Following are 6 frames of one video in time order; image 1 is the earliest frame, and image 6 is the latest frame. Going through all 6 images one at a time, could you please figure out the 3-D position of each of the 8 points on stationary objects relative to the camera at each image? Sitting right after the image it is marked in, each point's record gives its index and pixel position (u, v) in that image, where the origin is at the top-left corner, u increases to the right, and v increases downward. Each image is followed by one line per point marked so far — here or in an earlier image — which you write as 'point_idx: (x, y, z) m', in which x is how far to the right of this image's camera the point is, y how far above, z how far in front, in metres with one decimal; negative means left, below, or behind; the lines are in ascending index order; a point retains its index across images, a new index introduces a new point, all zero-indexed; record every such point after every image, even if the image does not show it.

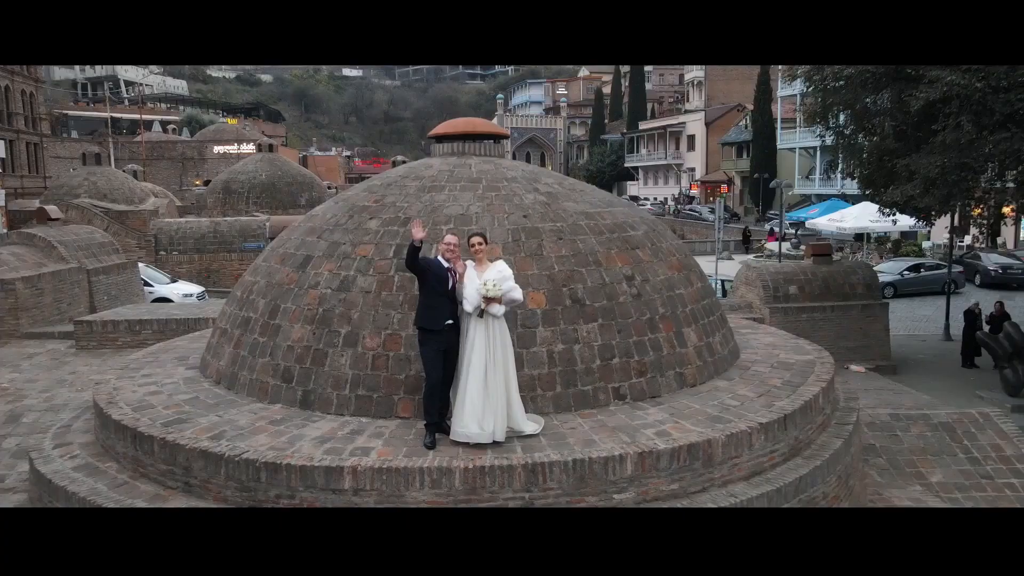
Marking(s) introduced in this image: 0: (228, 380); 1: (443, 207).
0: (-1.7, -0.6, +4.5) m
1: (-0.4, +0.5, +4.4) m
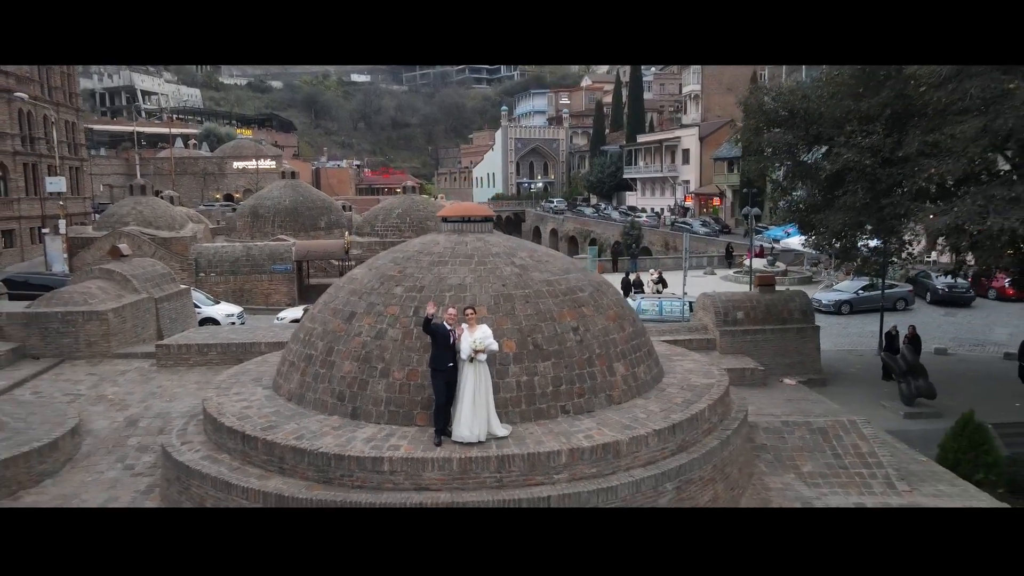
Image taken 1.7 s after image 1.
0: (-1.9, -1.0, +6.5) m
1: (-0.6, +0.1, +6.4) m
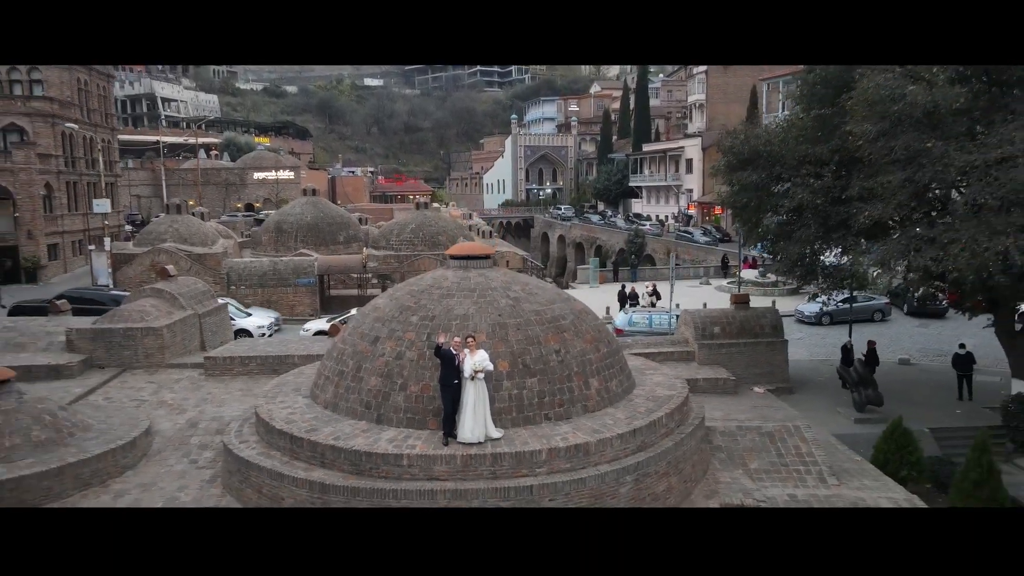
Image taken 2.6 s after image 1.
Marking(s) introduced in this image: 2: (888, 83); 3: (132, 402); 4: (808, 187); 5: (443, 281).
0: (-1.9, -1.3, +7.9) m
1: (-0.6, -0.2, +7.8) m
2: (+4.7, +2.6, +9.3) m
3: (-5.2, -1.6, +10.1) m
4: (+4.3, +1.5, +10.6) m
5: (-0.8, +0.1, +8.4) m
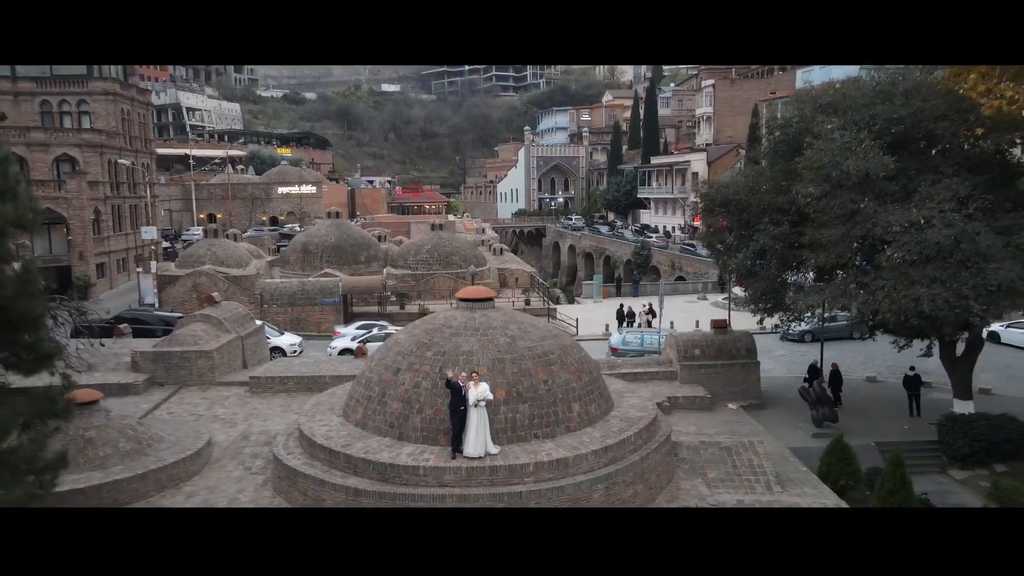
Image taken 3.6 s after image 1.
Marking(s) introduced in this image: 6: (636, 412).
0: (-2.0, -1.8, +9.7) m
1: (-0.7, -0.8, +9.6) m
2: (+4.7, +2.0, +10.9) m
3: (-5.2, -2.1, +11.9) m
4: (+4.3, +0.9, +12.2) m
5: (-0.8, -0.4, +10.1) m
6: (+1.7, -1.7, +10.3) m
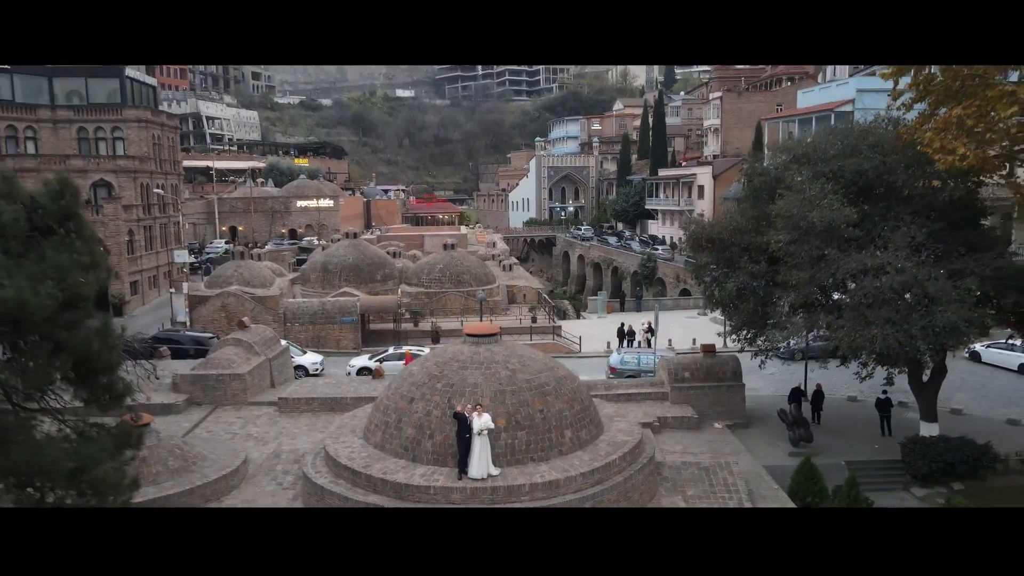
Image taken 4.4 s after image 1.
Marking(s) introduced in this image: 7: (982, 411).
0: (-2.0, -2.4, +11.1) m
1: (-0.7, -1.4, +10.9) m
2: (+4.7, +1.4, +12.2) m
3: (-5.2, -2.7, +13.3) m
4: (+4.3, +0.3, +13.4) m
5: (-0.8, -1.0, +11.4) m
6: (+1.8, -2.3, +11.6) m
7: (+10.7, -2.8, +16.8) m
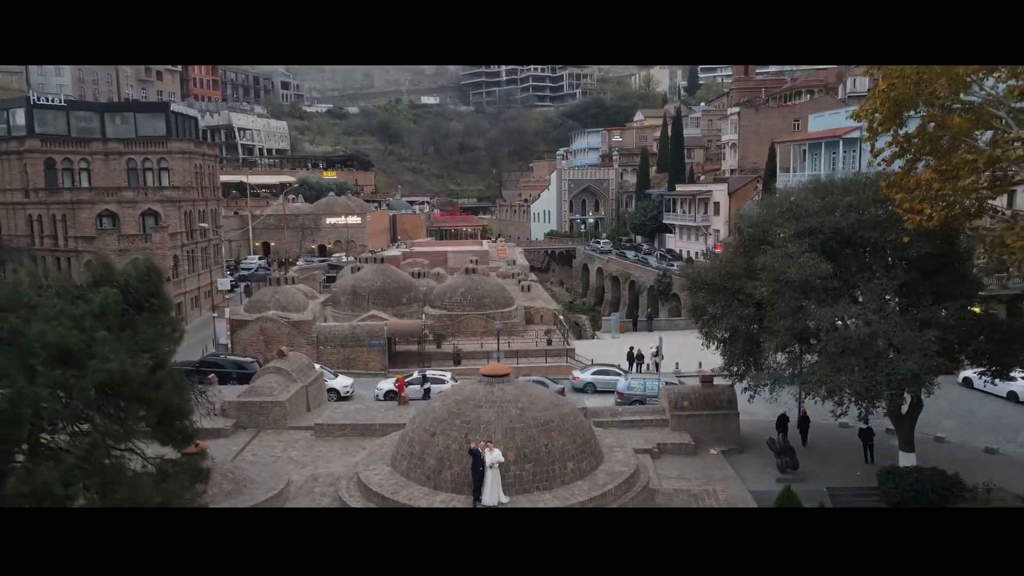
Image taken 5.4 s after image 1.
0: (-1.8, -3.2, +12.7) m
1: (-0.5, -2.2, +12.5) m
2: (+4.9, +0.6, +13.5) m
3: (-4.9, -3.5, +15.0) m
4: (+4.6, -0.5, +14.8) m
5: (-0.6, -1.9, +13.0) m
6: (+1.9, -3.2, +13.1) m
7: (+11.1, -3.7, +18.0) m
